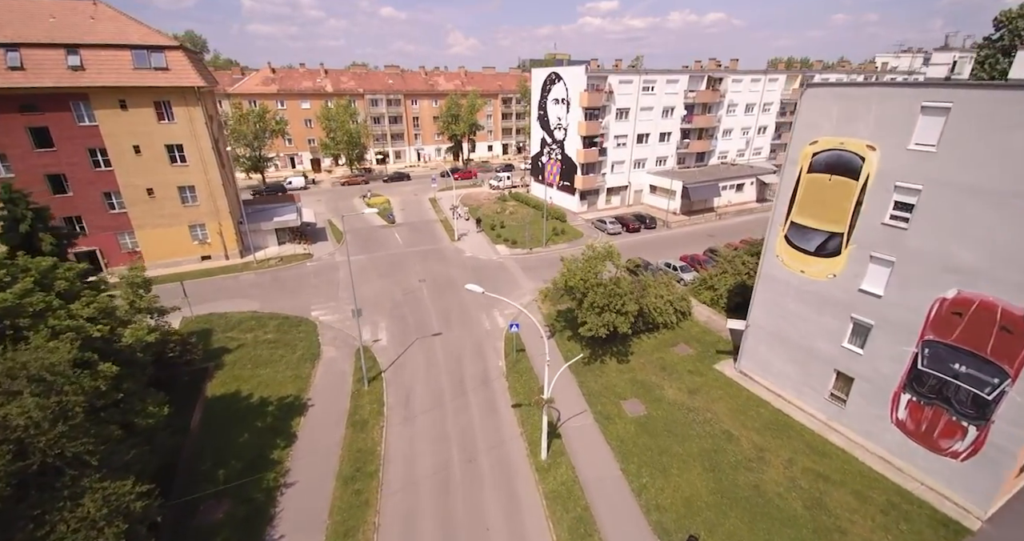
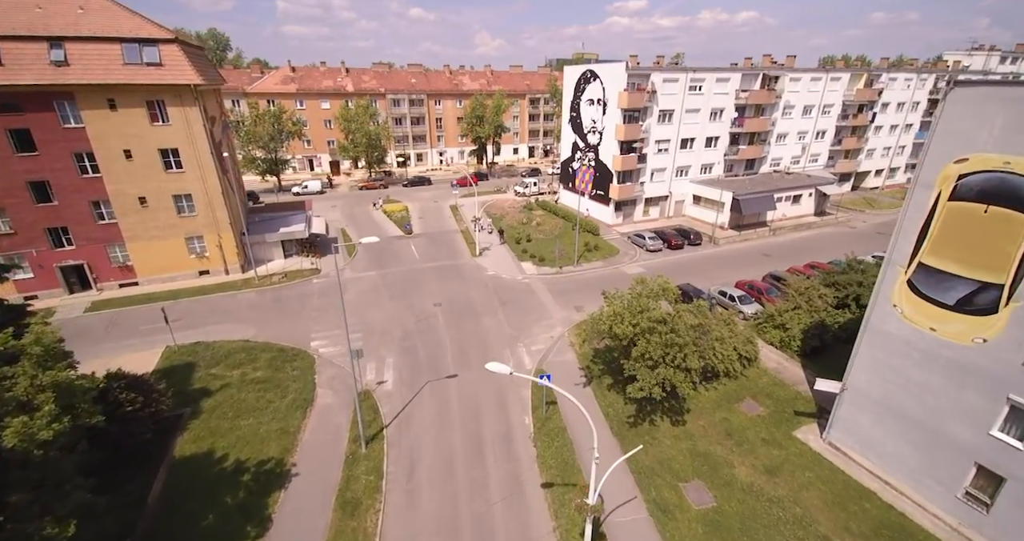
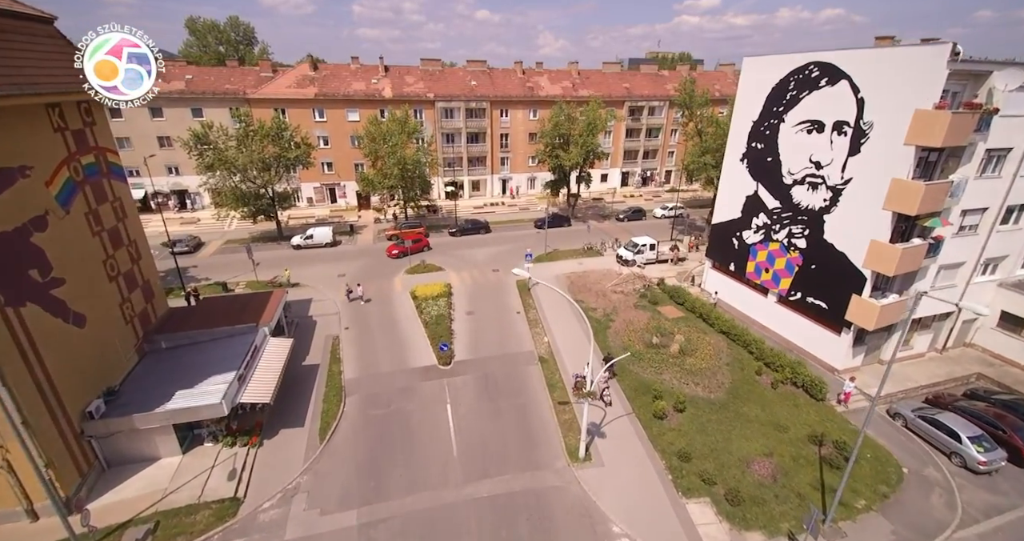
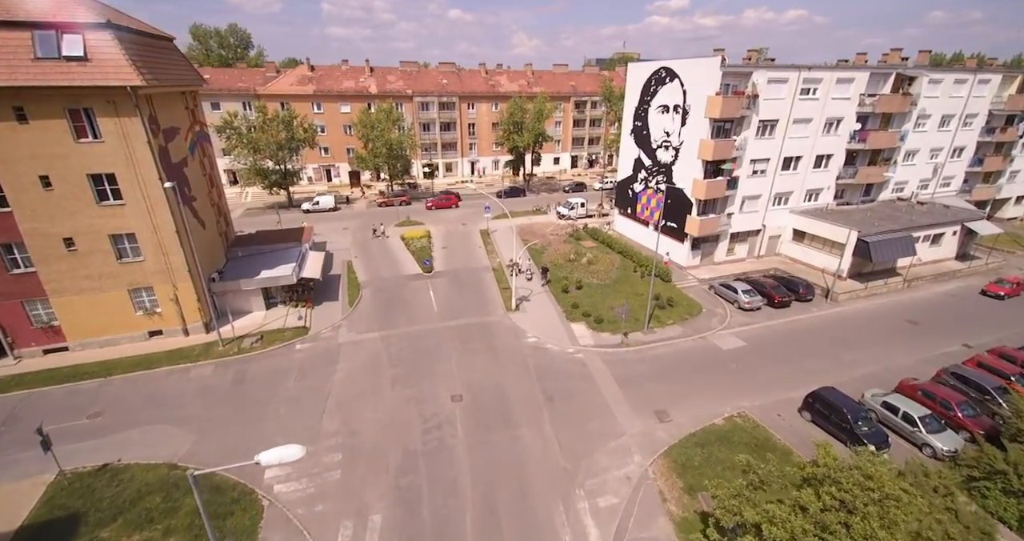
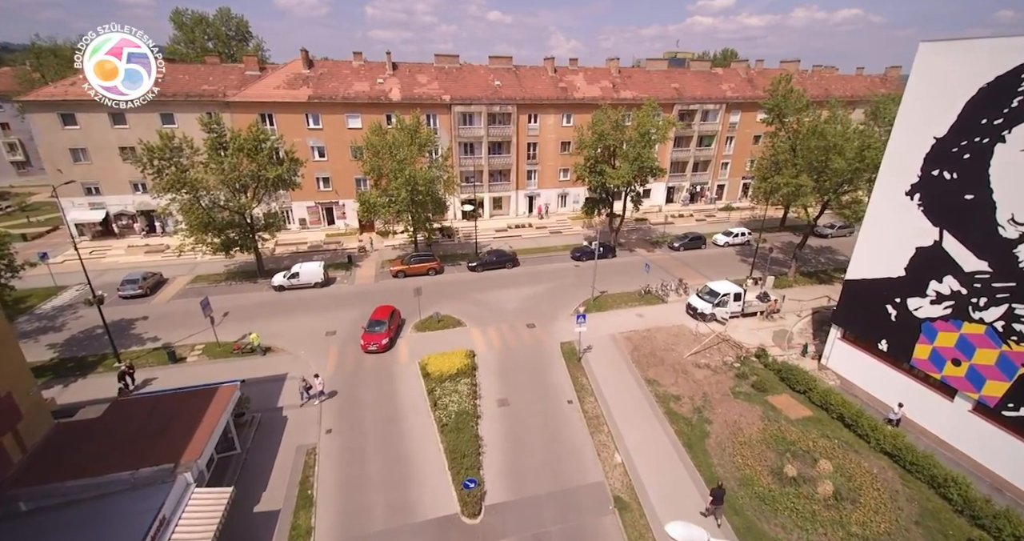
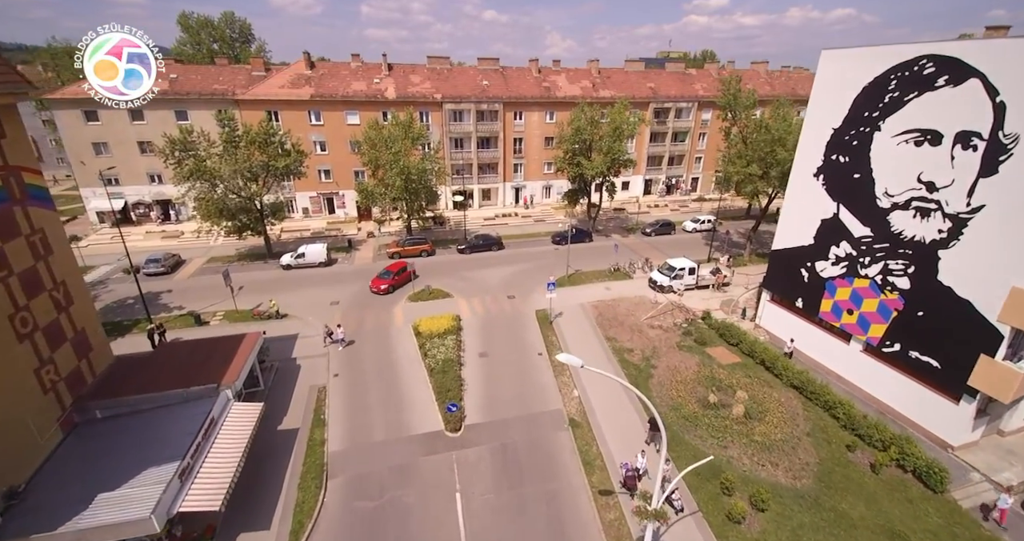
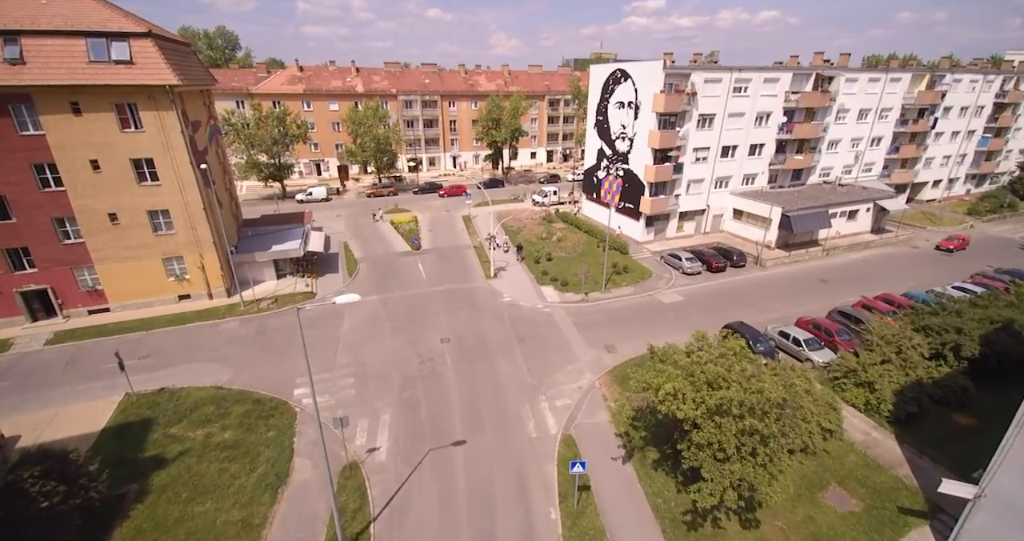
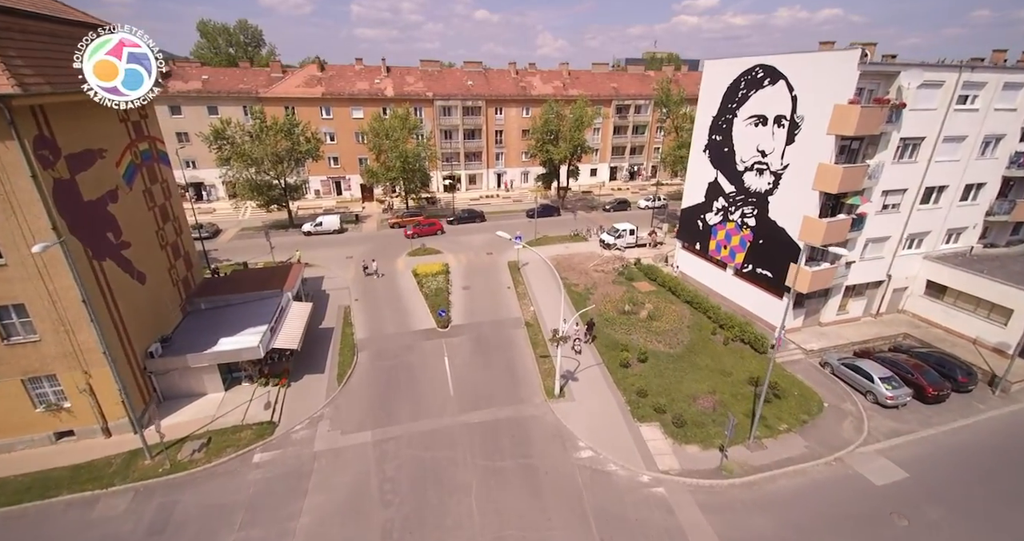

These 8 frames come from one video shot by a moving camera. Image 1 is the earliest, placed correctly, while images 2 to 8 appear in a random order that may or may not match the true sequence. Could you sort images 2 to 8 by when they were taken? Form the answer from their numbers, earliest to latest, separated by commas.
2, 7, 4, 8, 3, 6, 5
